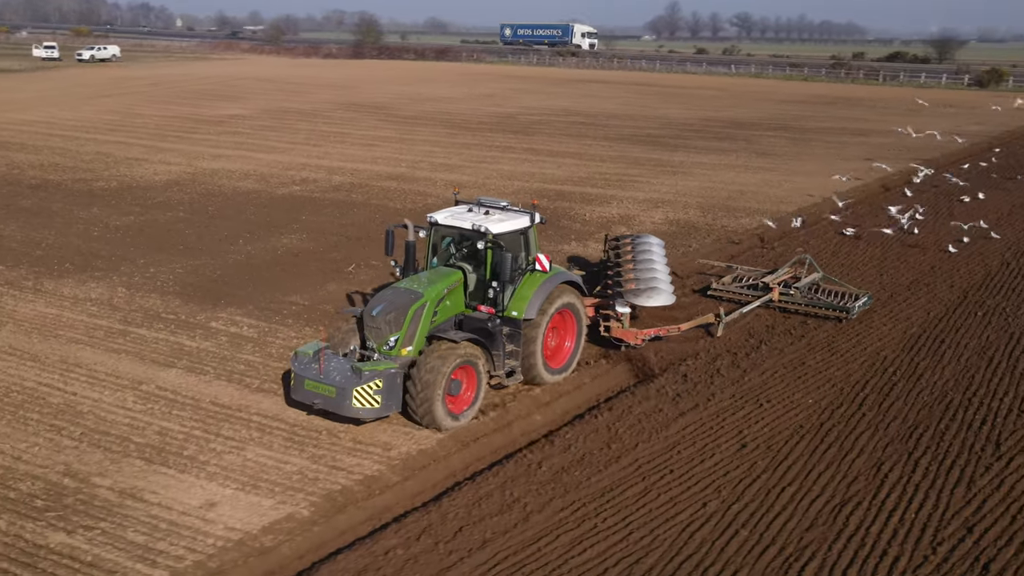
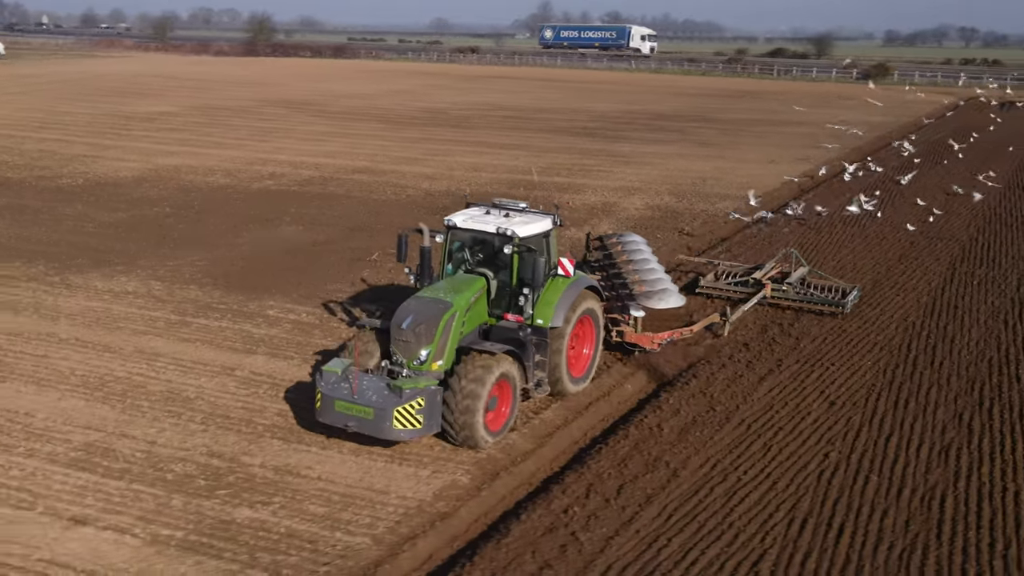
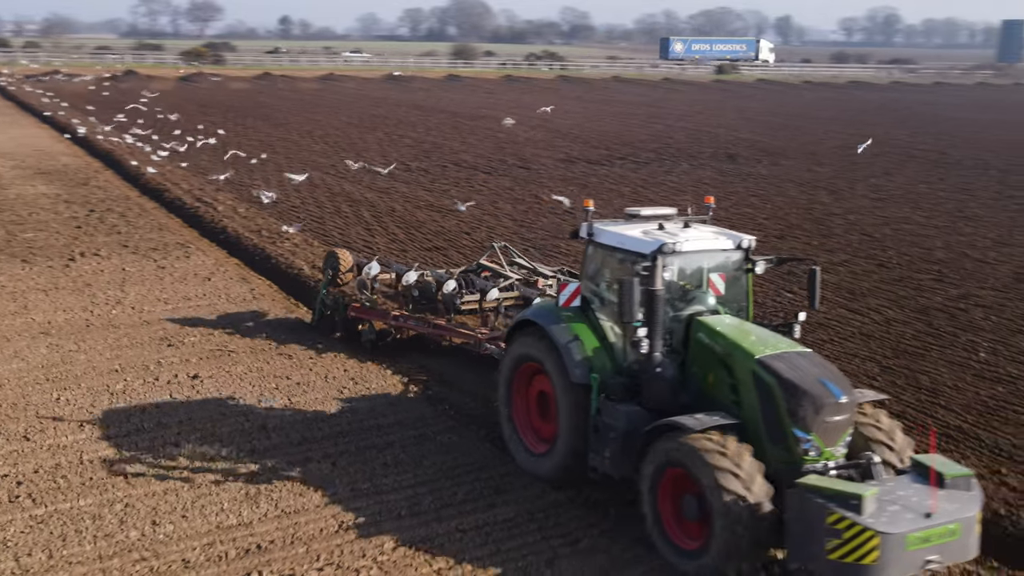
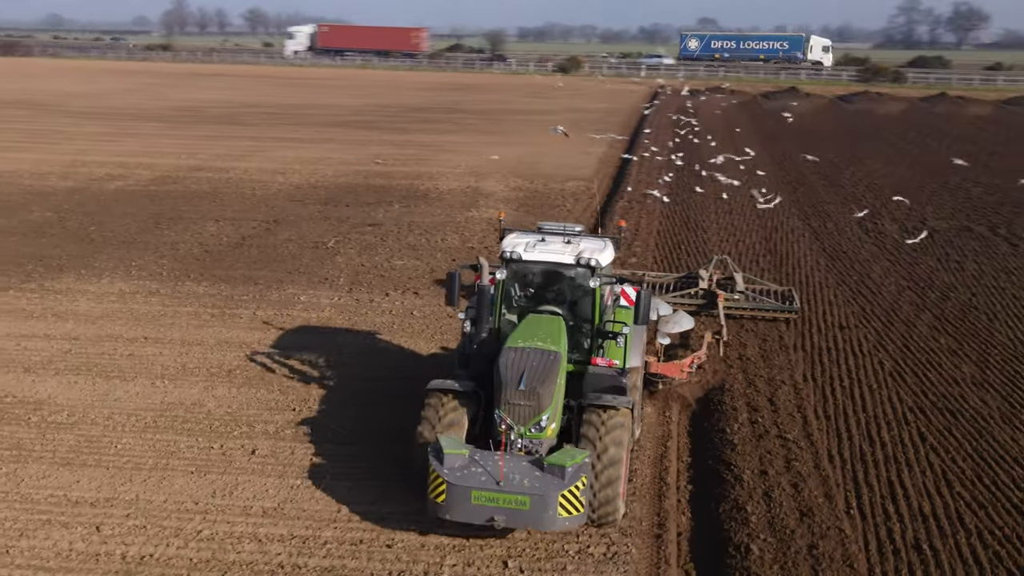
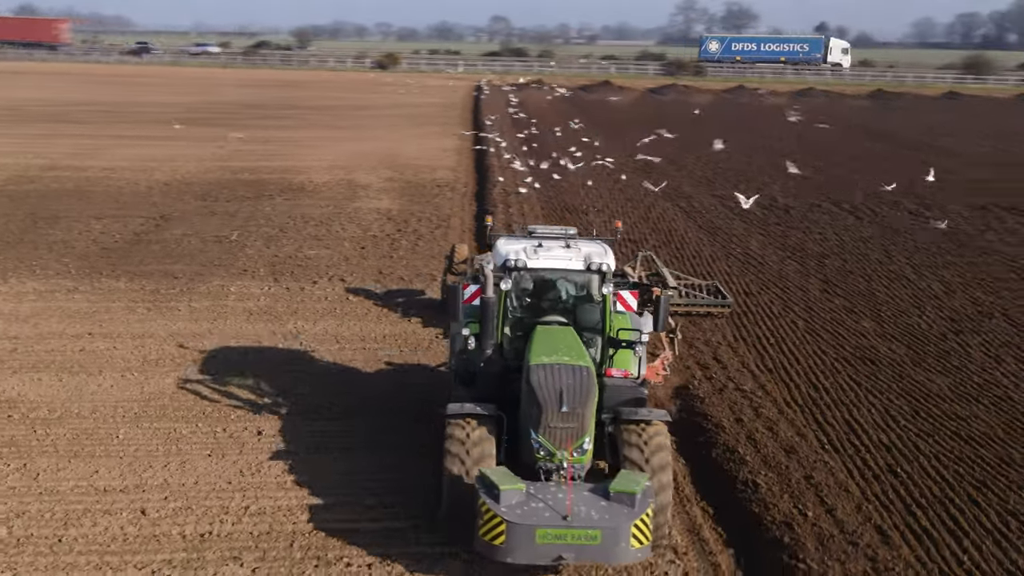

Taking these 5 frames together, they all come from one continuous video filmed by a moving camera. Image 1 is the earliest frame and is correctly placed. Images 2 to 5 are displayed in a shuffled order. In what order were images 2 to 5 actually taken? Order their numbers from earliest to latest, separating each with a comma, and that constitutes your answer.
2, 4, 5, 3
